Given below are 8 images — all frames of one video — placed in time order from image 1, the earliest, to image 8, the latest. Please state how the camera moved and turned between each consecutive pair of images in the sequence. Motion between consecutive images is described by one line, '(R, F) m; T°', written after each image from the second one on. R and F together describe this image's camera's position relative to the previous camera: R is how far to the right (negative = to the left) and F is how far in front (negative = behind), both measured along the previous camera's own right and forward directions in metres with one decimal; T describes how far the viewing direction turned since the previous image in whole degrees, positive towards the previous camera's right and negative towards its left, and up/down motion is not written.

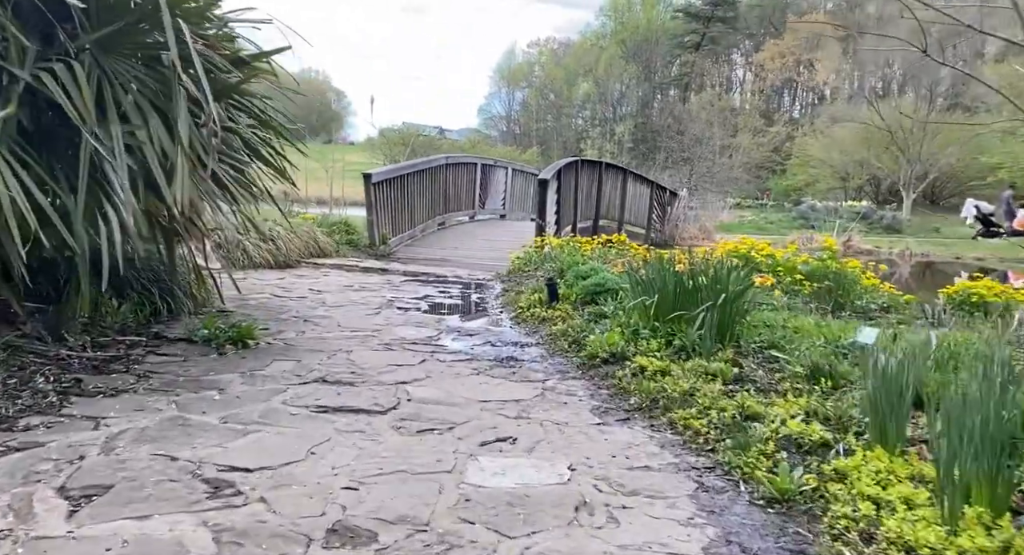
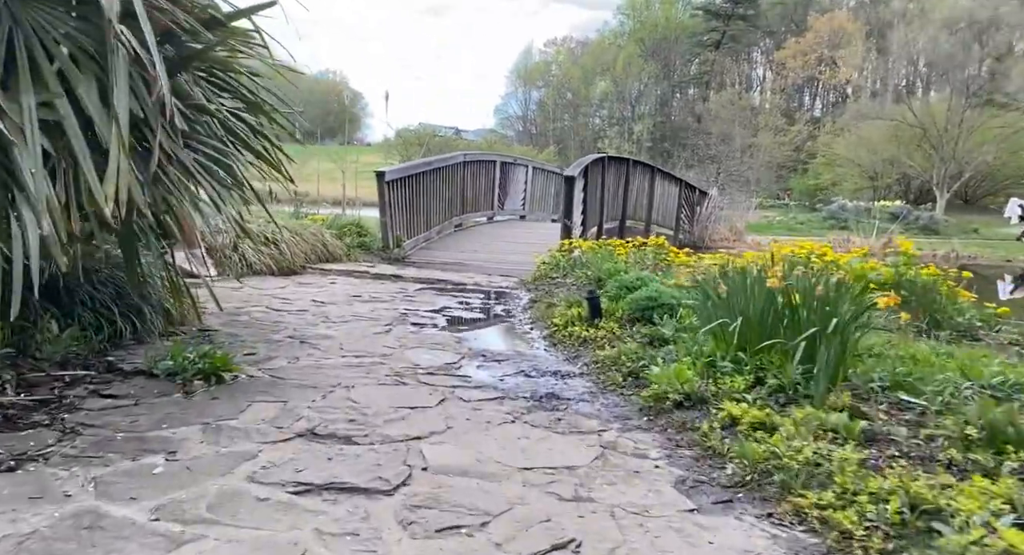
(-0.1, +0.8) m; -1°
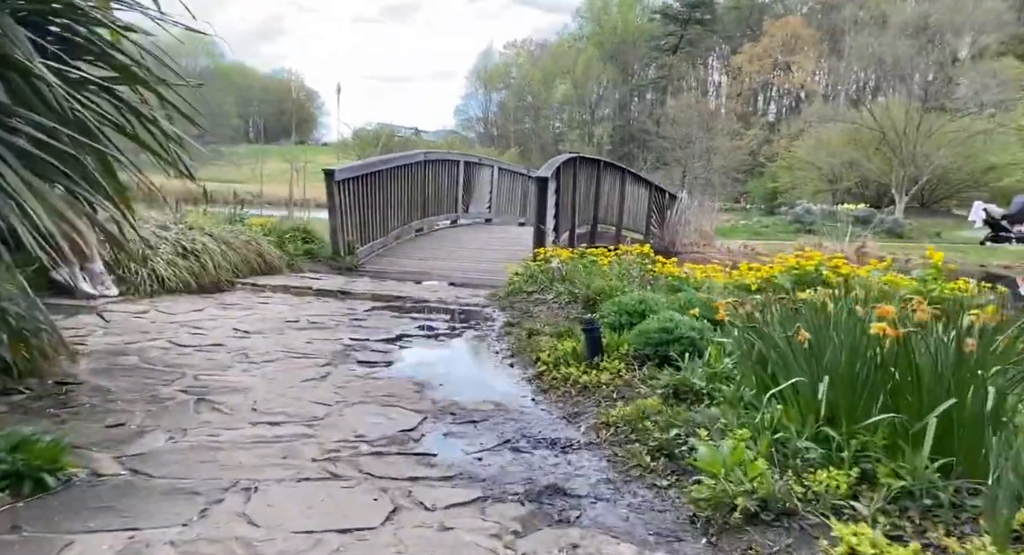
(-0.1, +1.1) m; +3°
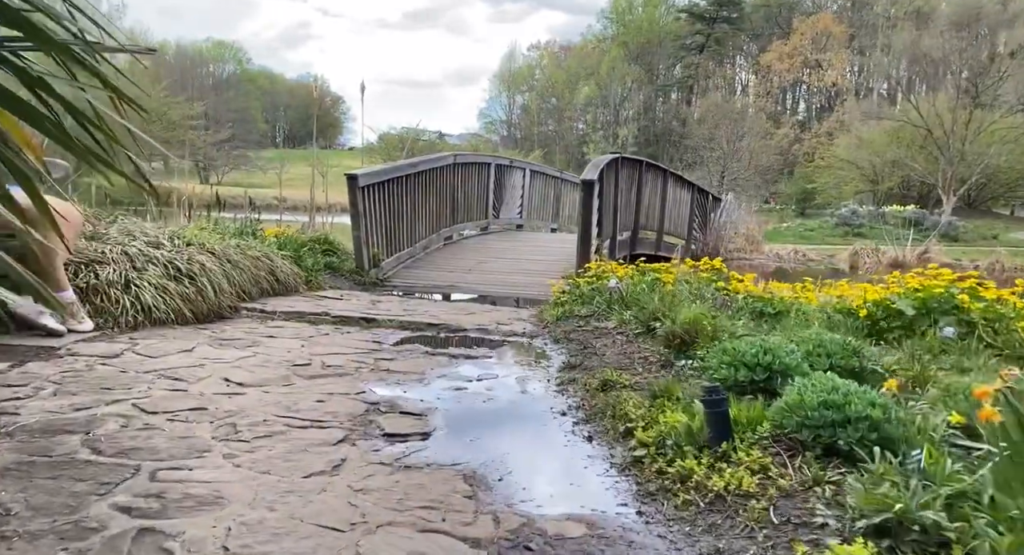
(-0.2, +1.1) m; -2°
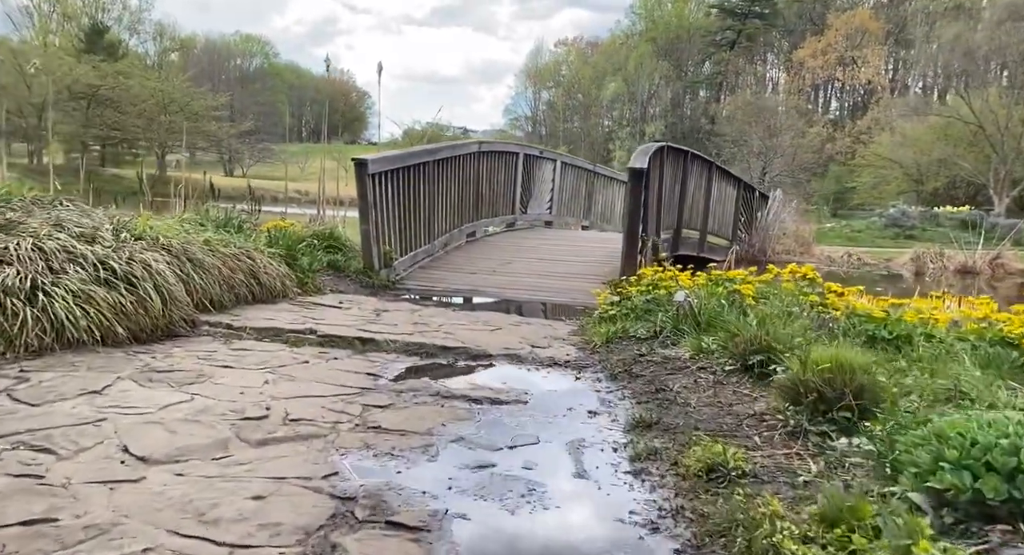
(-0.1, +1.4) m; -1°
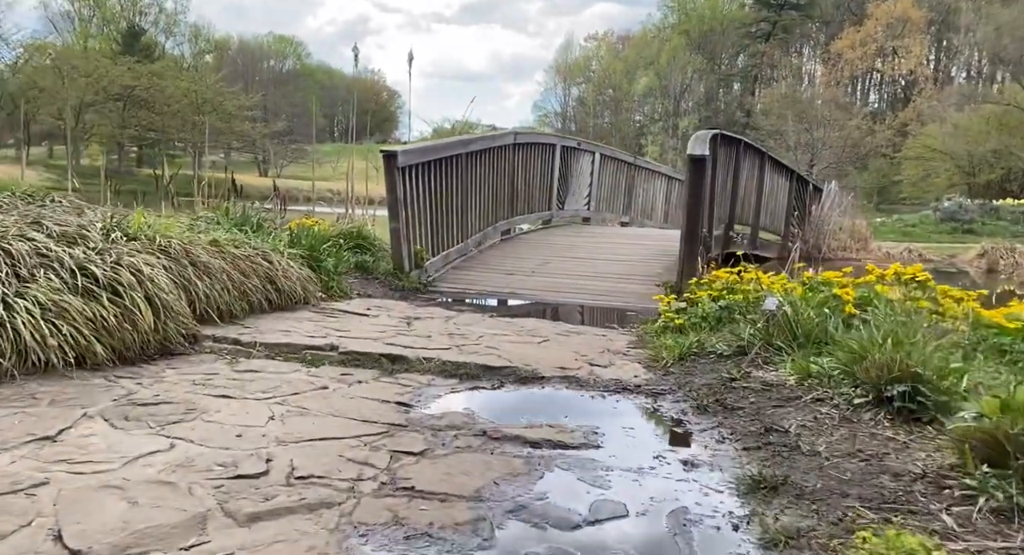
(-0.1, +0.7) m; -2°
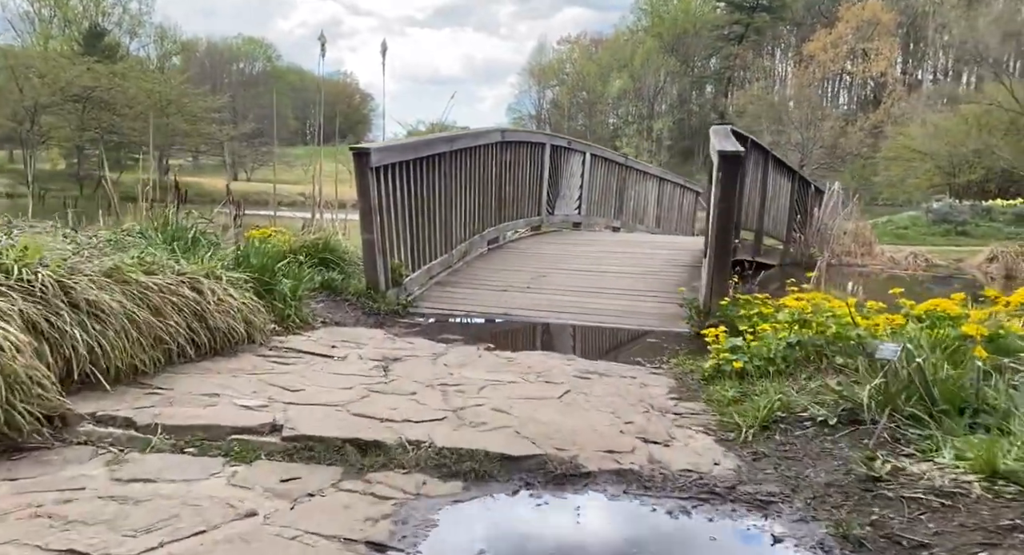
(-0.1, +1.2) m; +2°
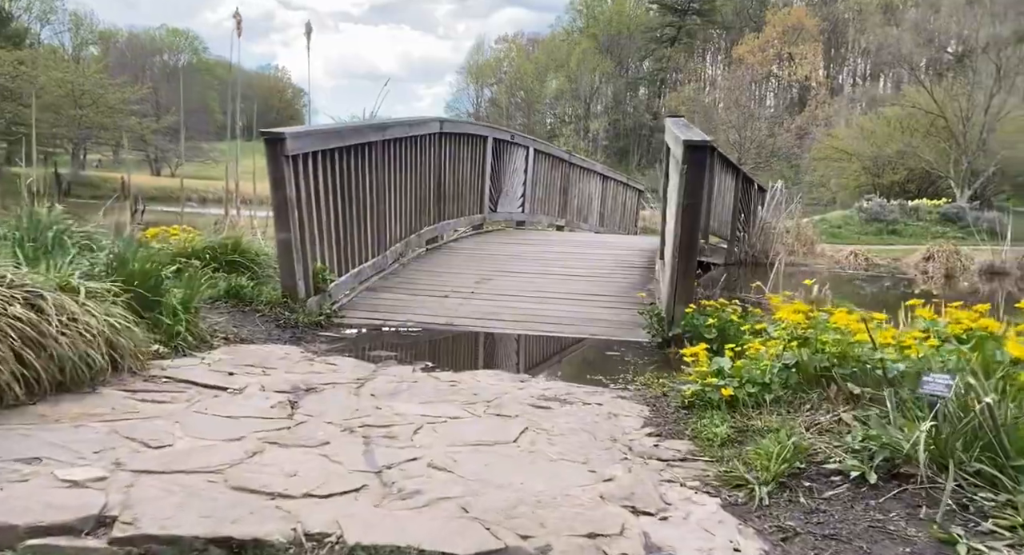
(0.0, +0.8) m; +4°
